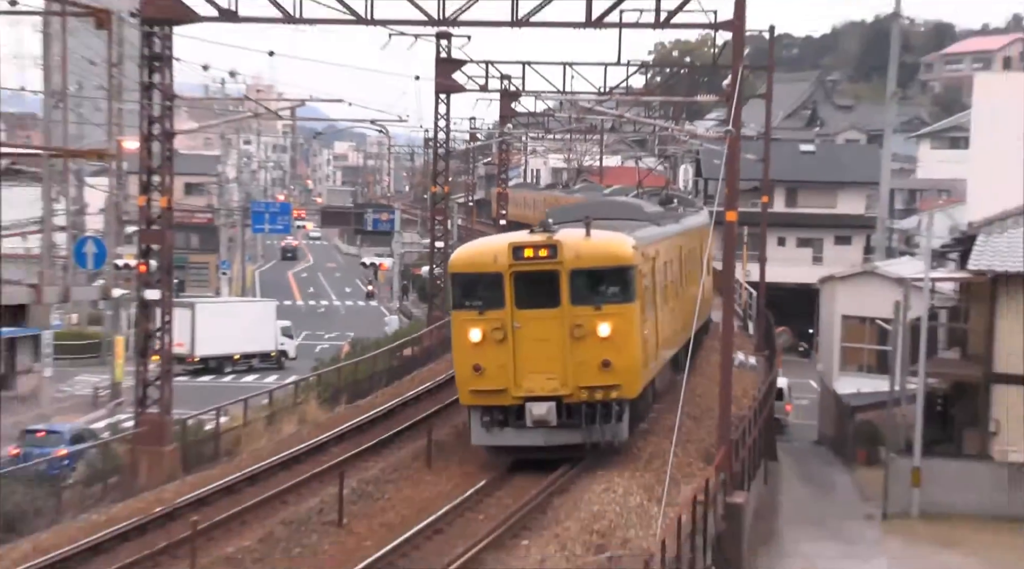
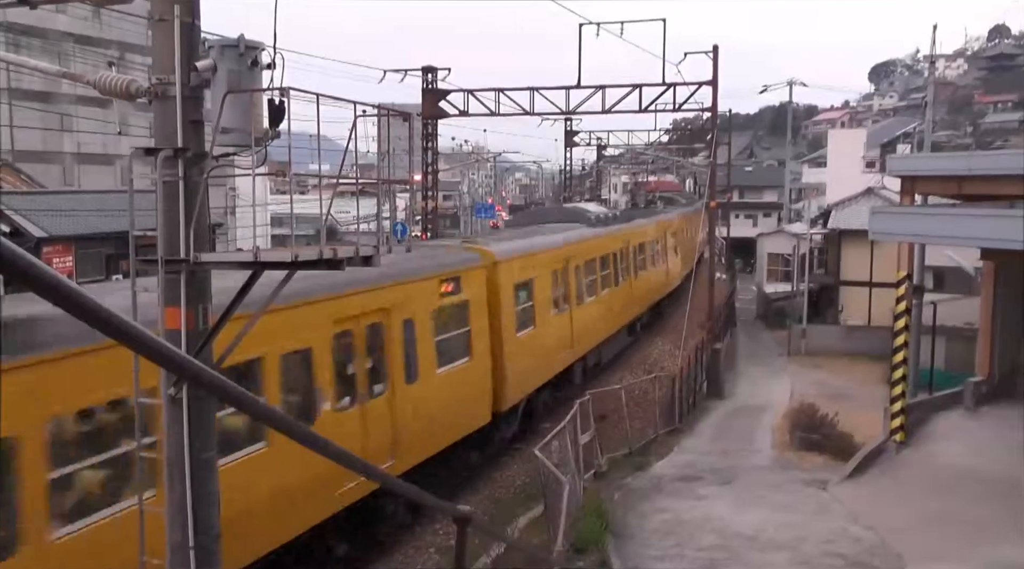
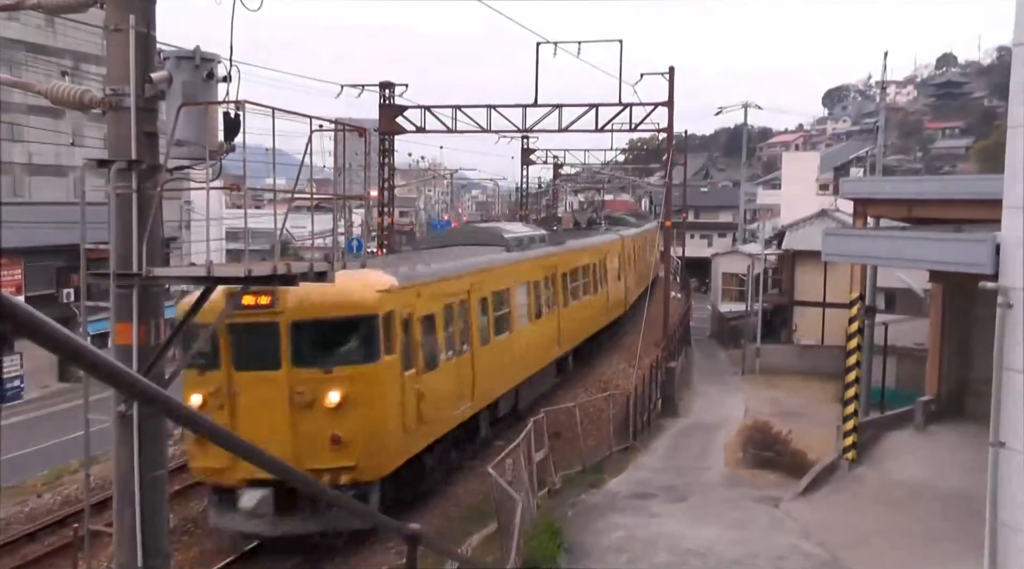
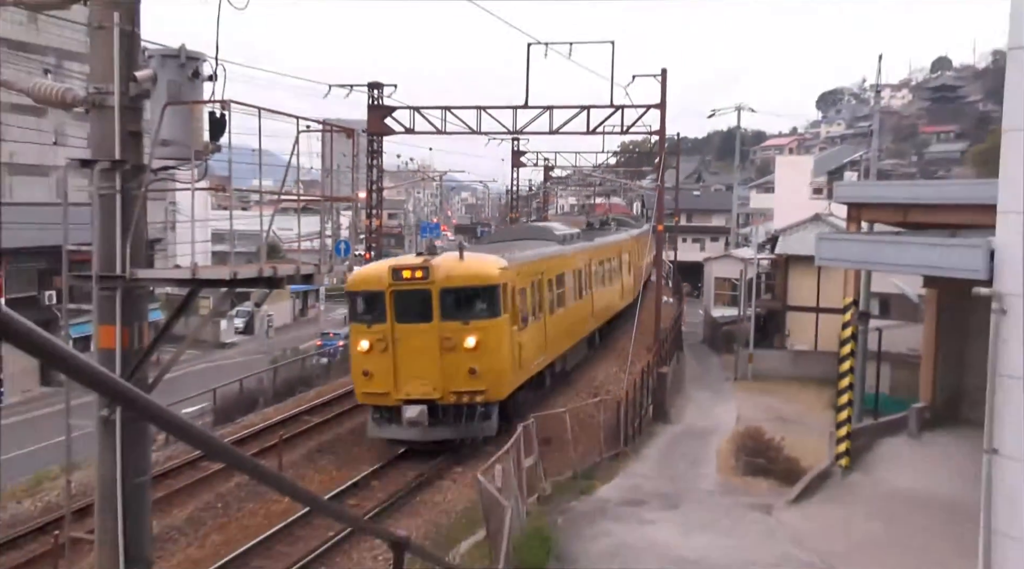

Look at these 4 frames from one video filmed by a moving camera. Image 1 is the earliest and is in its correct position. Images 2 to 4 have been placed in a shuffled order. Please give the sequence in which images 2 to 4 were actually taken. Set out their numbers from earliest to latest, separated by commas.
4, 3, 2
